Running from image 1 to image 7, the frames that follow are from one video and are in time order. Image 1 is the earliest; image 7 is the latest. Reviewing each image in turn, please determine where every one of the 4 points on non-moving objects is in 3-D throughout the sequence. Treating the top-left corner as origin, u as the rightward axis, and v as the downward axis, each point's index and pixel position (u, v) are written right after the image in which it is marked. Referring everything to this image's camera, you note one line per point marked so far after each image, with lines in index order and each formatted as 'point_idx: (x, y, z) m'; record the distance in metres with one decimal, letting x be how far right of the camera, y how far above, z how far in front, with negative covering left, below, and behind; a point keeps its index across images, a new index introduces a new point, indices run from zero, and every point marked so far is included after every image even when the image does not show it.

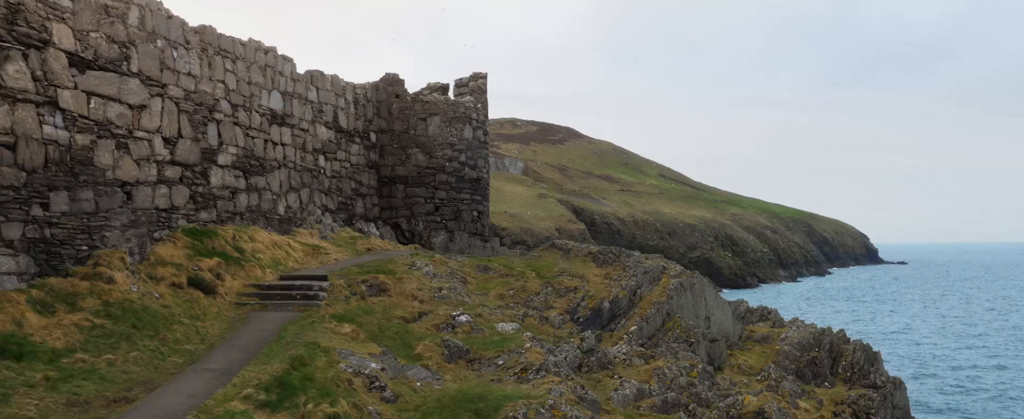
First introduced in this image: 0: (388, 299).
0: (-2.2, -1.6, +15.7) m
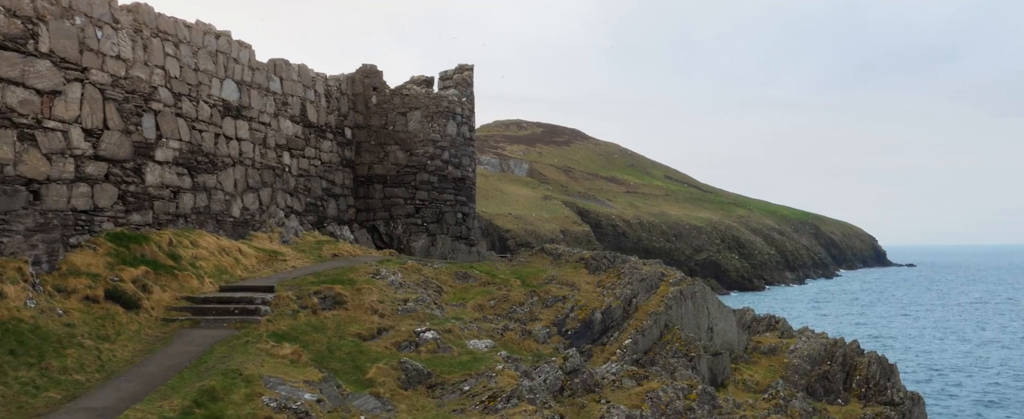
0: (-2.6, -1.6, +13.8) m
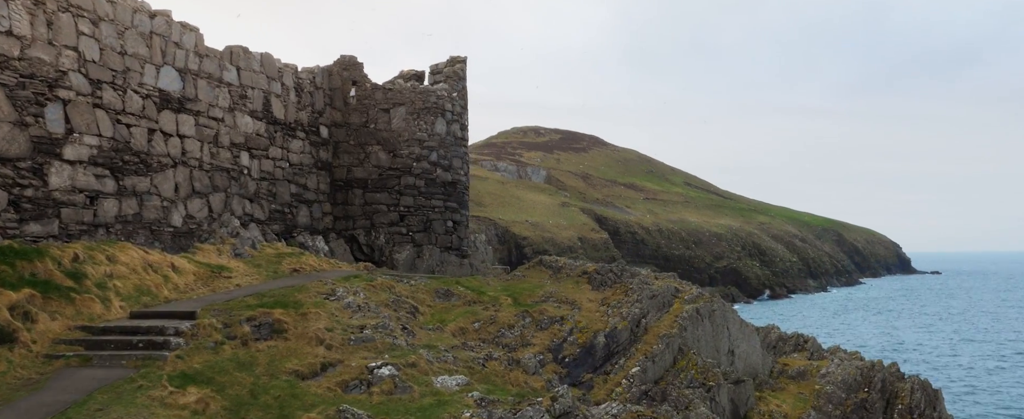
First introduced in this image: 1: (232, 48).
0: (-2.9, -1.7, +11.3) m
1: (-5.4, +3.1, +17.2) m
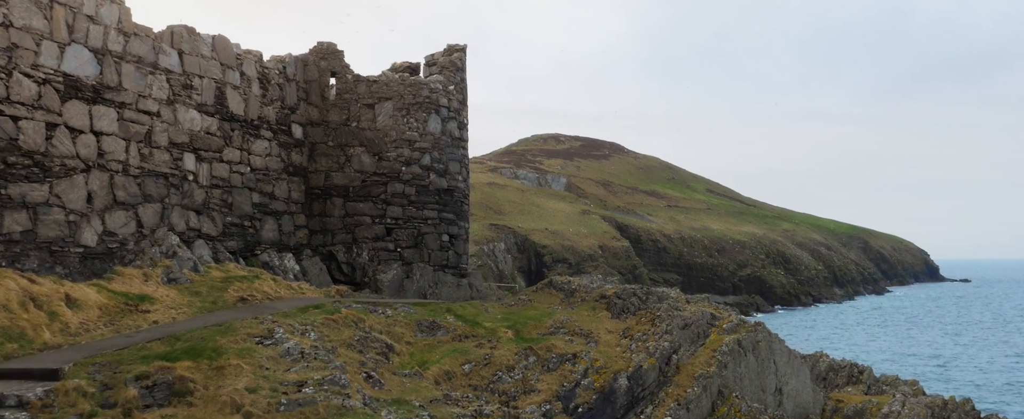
0: (-3.0, -1.9, +8.2) m
1: (-5.4, +2.9, +14.2) m
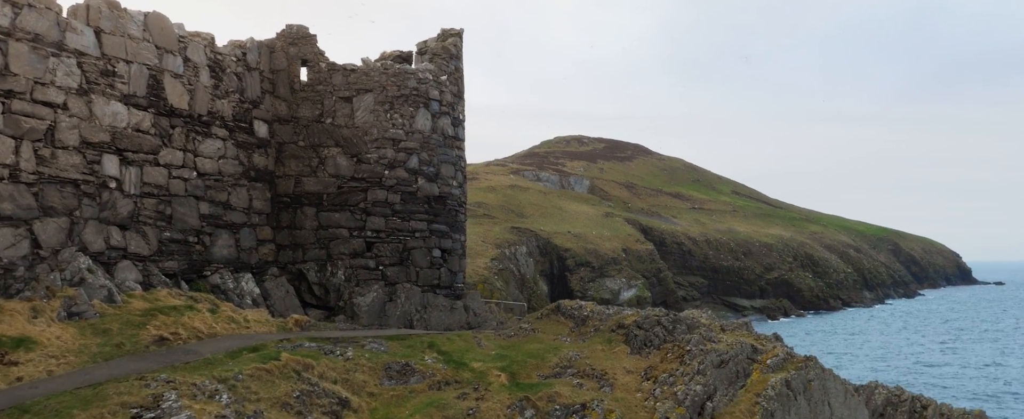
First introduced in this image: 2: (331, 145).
0: (-3.3, -2.0, +5.5) m
1: (-5.5, +2.7, +11.6) m
2: (-3.2, +1.1, +15.8) m
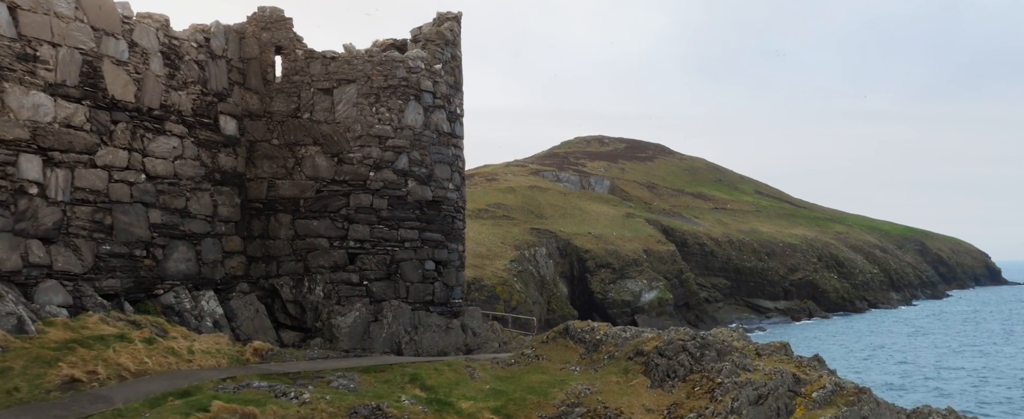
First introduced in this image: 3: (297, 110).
0: (-3.5, -2.1, +3.6) m
1: (-5.5, +2.6, +9.7) m
2: (-3.2, +1.0, +13.9) m
3: (-3.4, +1.6, +13.9) m
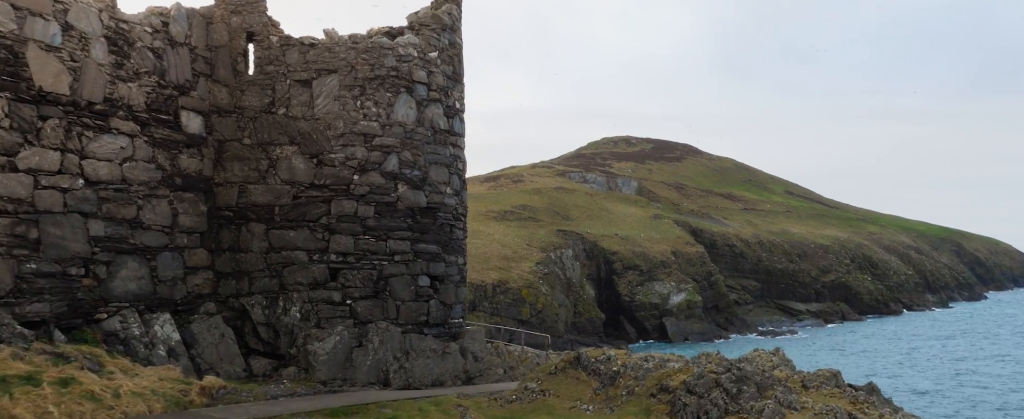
0: (-3.7, -2.2, +1.8) m
1: (-5.6, +2.5, +8.1) m
2: (-3.1, +0.9, +12.1) m
3: (-3.3, +1.4, +12.2) m
